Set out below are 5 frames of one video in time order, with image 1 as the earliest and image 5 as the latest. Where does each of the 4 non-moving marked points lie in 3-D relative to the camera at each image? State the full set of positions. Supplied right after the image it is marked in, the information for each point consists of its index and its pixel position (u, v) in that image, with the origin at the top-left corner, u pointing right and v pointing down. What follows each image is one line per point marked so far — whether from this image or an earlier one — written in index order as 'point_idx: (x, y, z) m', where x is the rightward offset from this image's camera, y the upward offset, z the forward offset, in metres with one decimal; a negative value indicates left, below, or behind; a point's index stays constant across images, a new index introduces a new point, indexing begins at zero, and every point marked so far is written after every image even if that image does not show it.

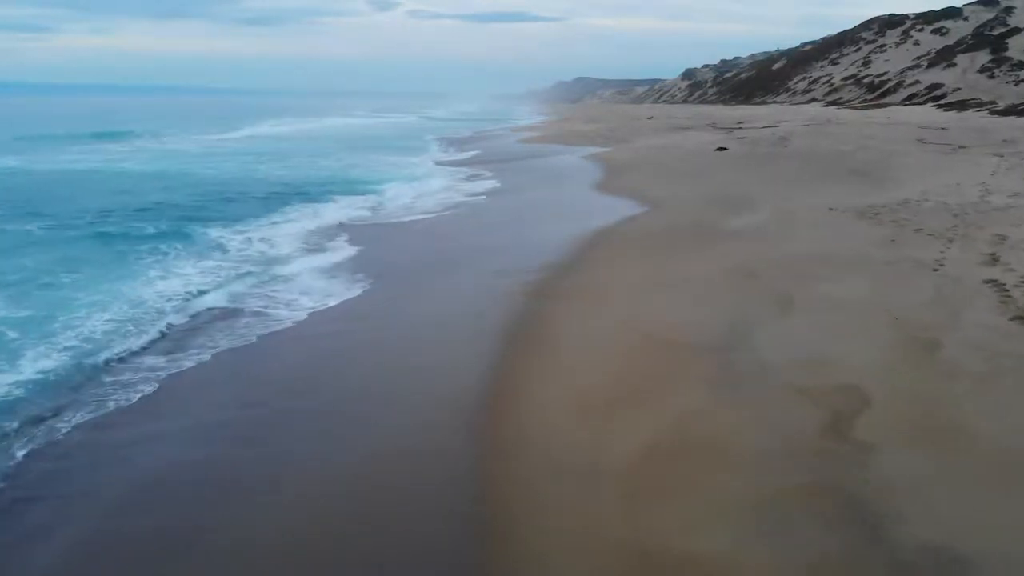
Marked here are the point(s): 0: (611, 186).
0: (+8.2, +8.5, +16.2) m
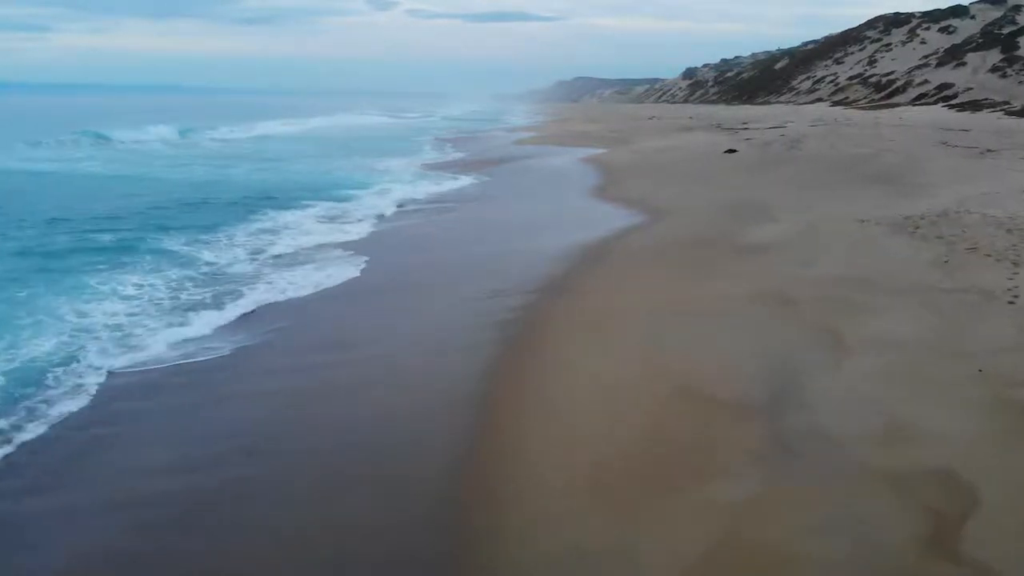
0: (+8.1, +7.7, +15.3) m
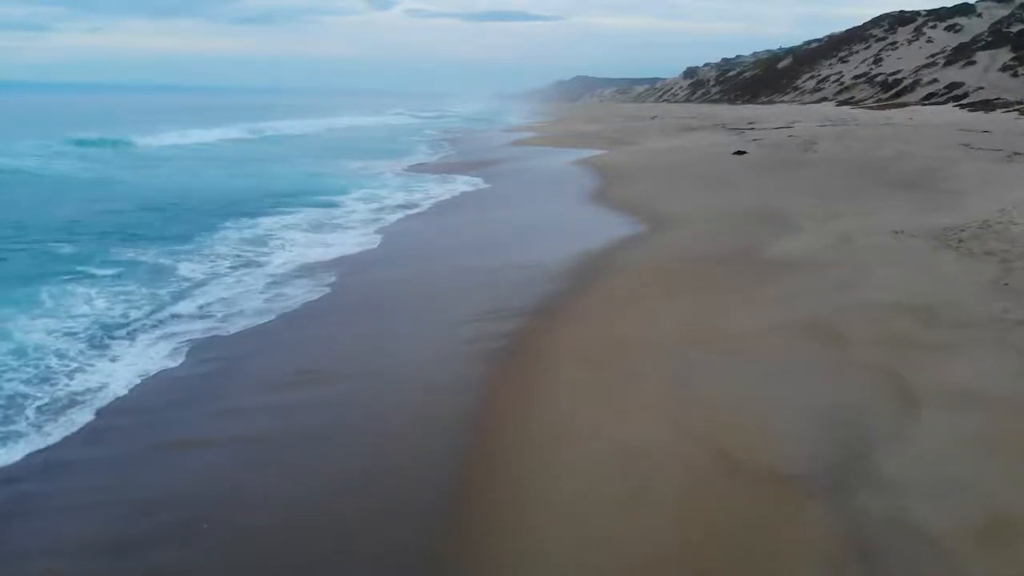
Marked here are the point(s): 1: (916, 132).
0: (+8.1, +6.9, +14.5) m
1: (+34.1, +13.1, +16.8) m
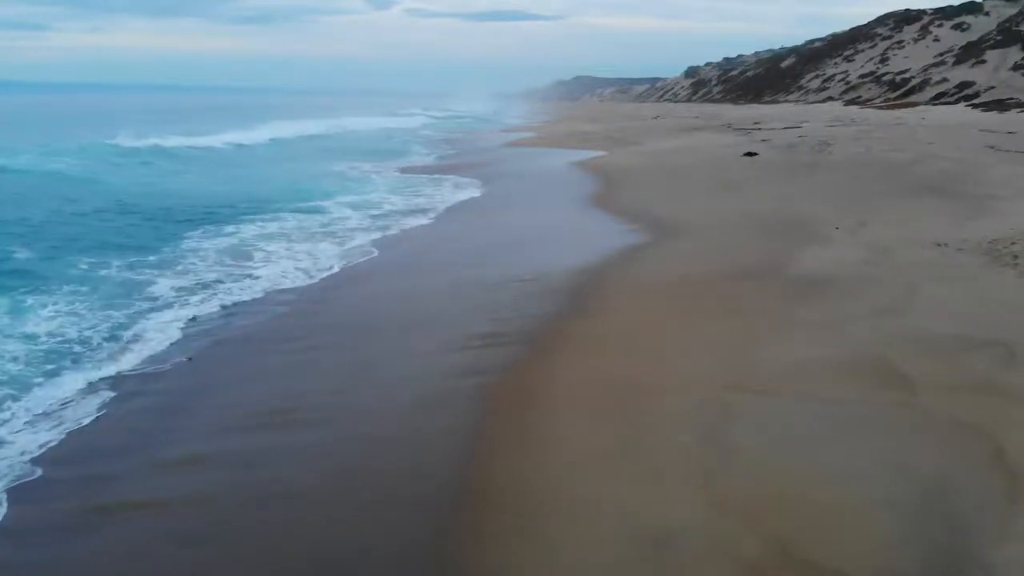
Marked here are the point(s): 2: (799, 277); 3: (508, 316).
0: (+8.1, +6.3, +13.8) m
1: (+34.1, +12.5, +16.1) m
2: (+10.3, +0.3, +6.9) m
3: (-0.2, -1.1, +7.4) m
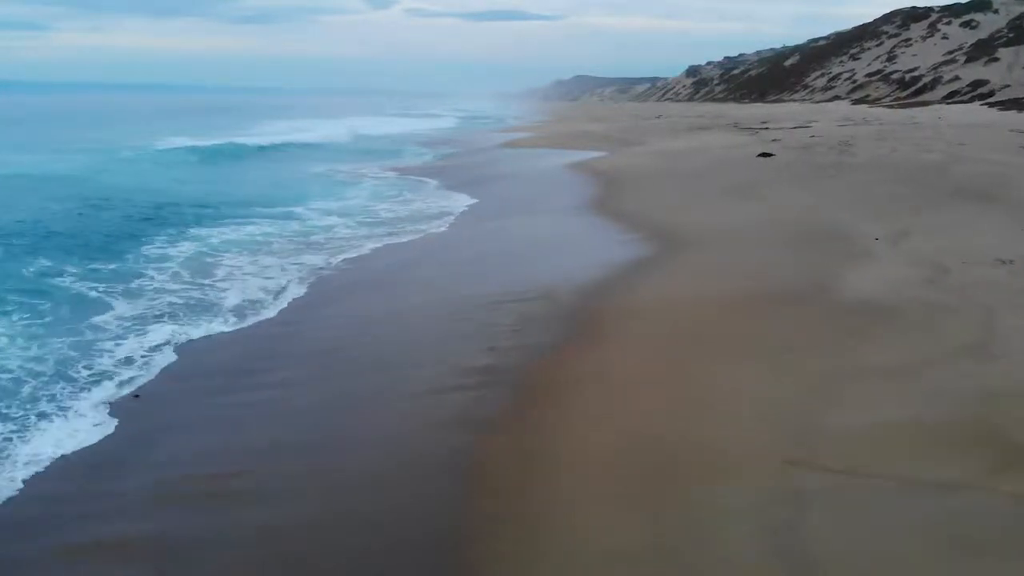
0: (+8.1, +5.5, +12.8) m
1: (+34.1, +11.8, +15.2) m
2: (+10.3, -0.4, +5.9) m
3: (-0.1, -1.8, +6.5) m
